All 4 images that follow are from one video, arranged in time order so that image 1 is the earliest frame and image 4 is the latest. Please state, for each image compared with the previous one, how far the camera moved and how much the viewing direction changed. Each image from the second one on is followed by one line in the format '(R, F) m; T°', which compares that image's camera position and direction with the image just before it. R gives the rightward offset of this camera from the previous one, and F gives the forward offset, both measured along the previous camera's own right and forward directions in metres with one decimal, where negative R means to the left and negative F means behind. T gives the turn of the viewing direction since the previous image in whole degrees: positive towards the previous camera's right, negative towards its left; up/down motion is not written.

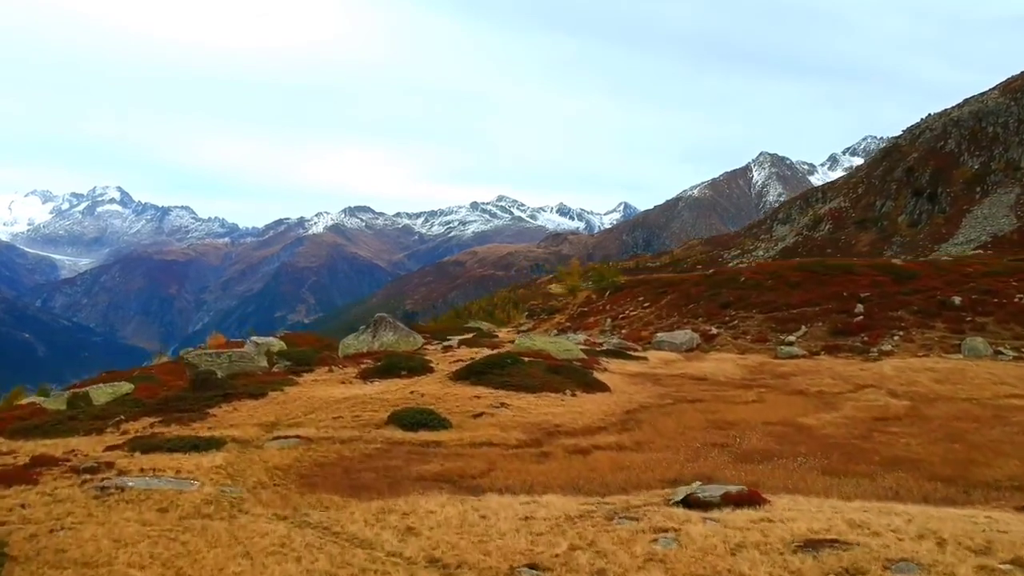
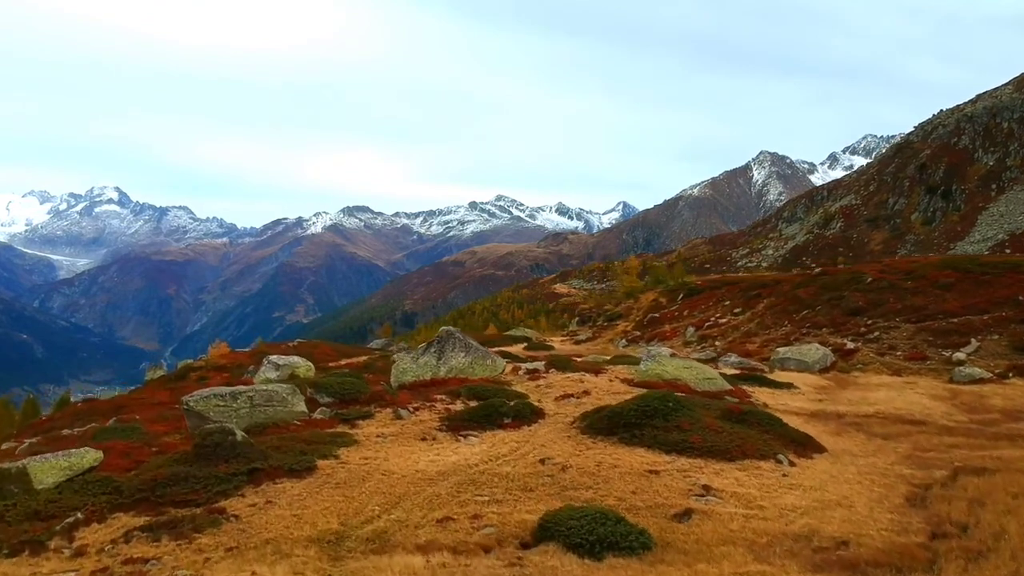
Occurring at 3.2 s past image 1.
(-5.0, +15.0) m; 0°
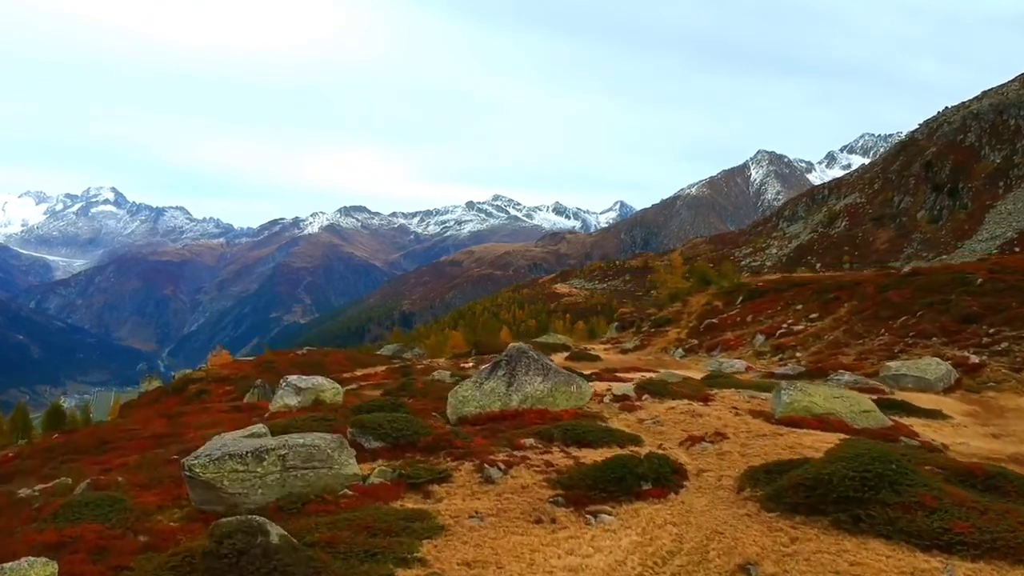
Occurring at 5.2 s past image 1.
(-3.2, +9.3) m; 0°
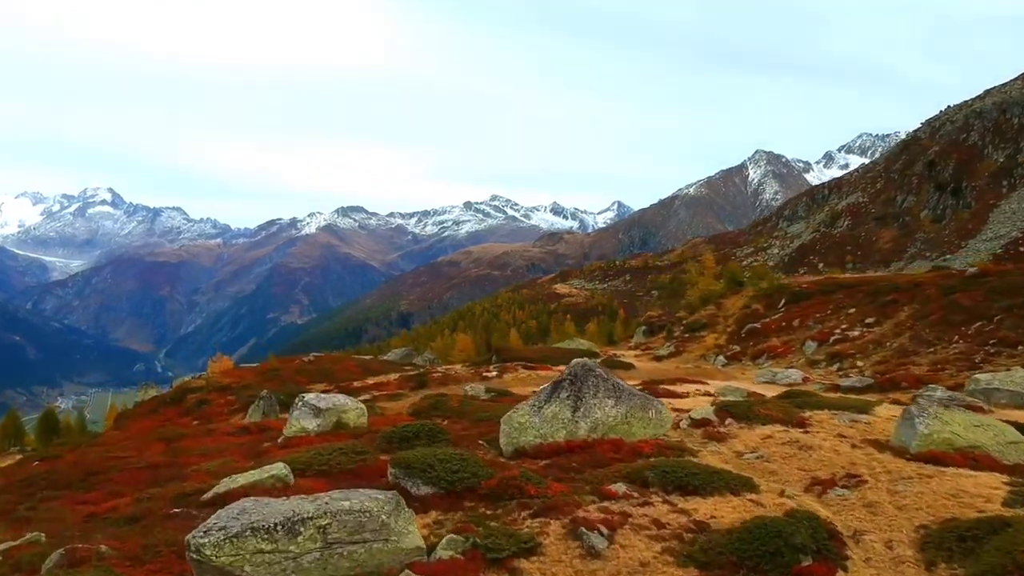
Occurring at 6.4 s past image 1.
(-2.0, +5.5) m; 0°
